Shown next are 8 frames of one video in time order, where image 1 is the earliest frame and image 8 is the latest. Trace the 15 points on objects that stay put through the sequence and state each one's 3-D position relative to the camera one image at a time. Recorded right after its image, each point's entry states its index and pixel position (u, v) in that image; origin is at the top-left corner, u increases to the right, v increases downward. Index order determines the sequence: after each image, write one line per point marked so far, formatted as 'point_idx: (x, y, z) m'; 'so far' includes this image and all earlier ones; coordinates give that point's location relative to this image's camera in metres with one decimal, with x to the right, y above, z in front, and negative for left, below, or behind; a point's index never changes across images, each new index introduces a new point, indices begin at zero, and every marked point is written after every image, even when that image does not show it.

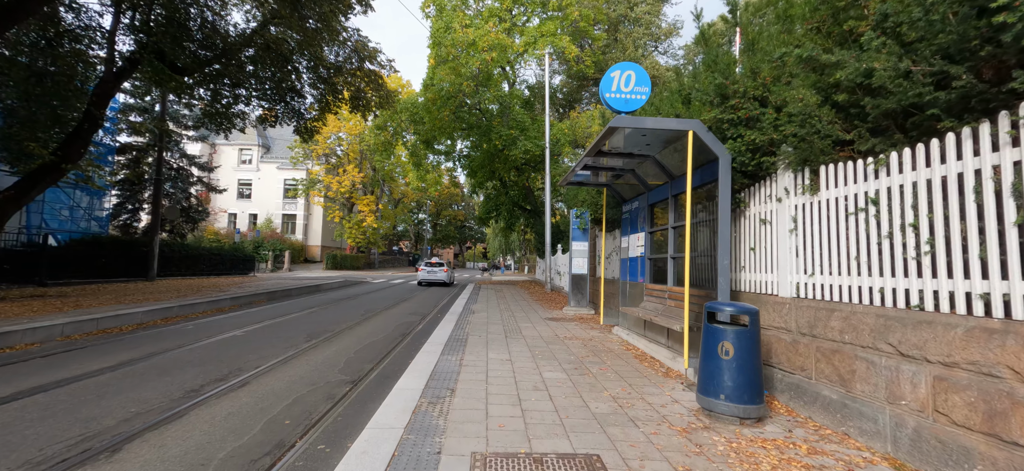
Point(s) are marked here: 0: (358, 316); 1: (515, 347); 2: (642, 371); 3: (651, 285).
0: (-4.3, -2.3, +12.3) m
1: (0.0, -1.8, +6.9) m
2: (+1.7, -1.7, +5.6) m
3: (+2.3, -0.8, +7.0) m
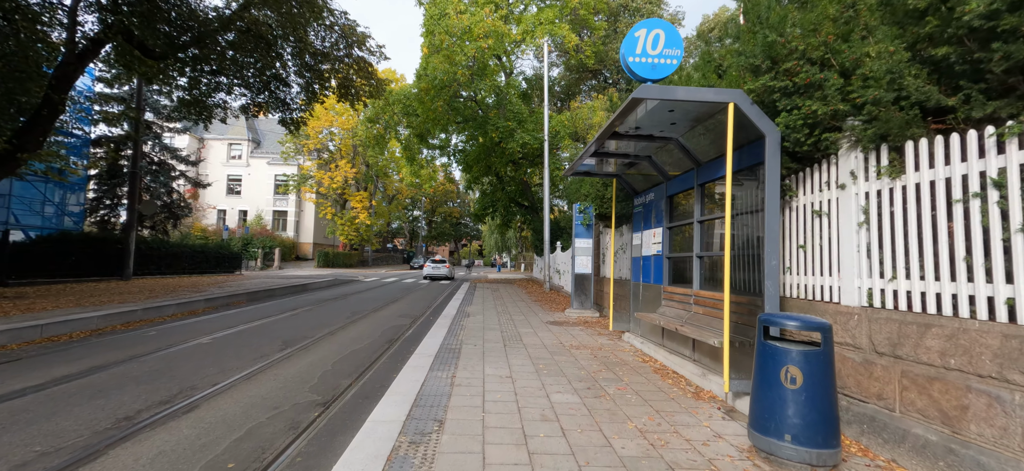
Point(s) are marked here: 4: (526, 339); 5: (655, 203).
0: (-4.4, -2.2, +11.3) m
1: (0.0, -1.7, +6.0) m
2: (+1.7, -1.7, +4.7) m
3: (+2.3, -0.7, +6.2) m
4: (+0.2, -1.8, +7.6) m
5: (+2.3, +0.5, +7.0) m
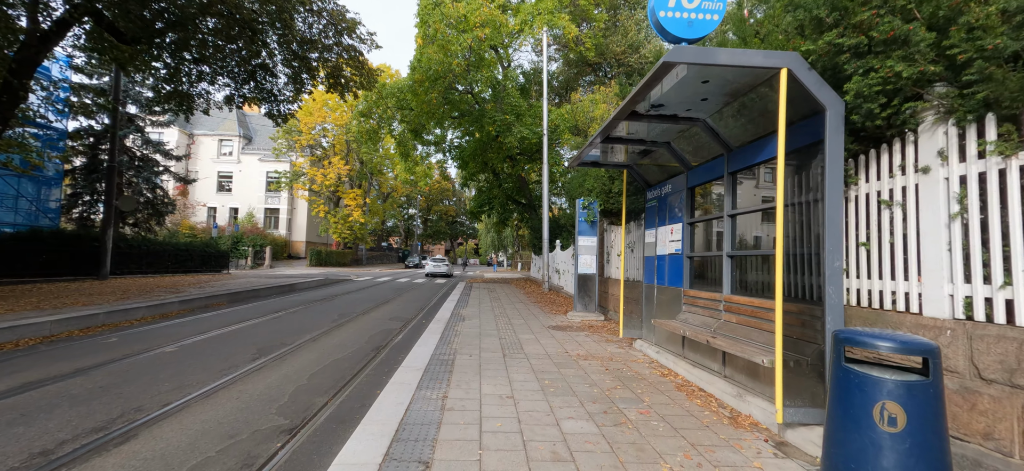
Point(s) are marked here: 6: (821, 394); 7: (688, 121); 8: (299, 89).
0: (-4.4, -2.1, +10.5) m
1: (0.0, -1.7, +5.2) m
2: (+1.7, -1.6, +3.9) m
3: (+2.3, -0.7, +5.4) m
4: (+0.2, -1.8, +6.8) m
5: (+2.3, +0.6, +6.3) m
6: (+2.3, -1.2, +3.3) m
7: (+2.0, +1.3, +4.9) m
8: (-8.6, +6.0, +17.9) m
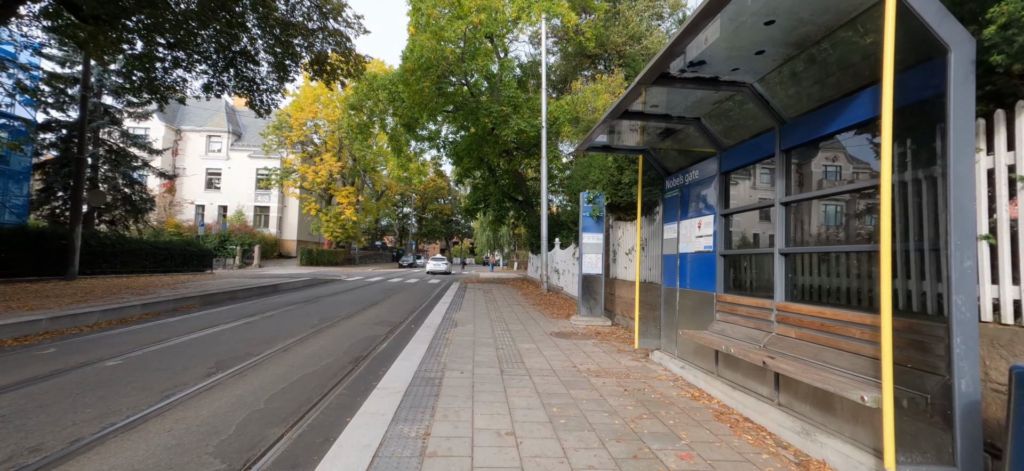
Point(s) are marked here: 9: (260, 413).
0: (-4.5, -2.0, +9.5) m
1: (0.0, -1.6, +4.3) m
2: (+1.7, -1.6, +3.0) m
3: (+2.3, -0.6, +4.5) m
4: (+0.2, -1.7, +5.9) m
5: (+2.3, +0.6, +5.4) m
6: (+2.3, -1.1, +2.3) m
7: (+2.0, +1.4, +4.0) m
8: (-8.8, +6.1, +16.9) m
9: (-2.6, -1.8, +4.5) m
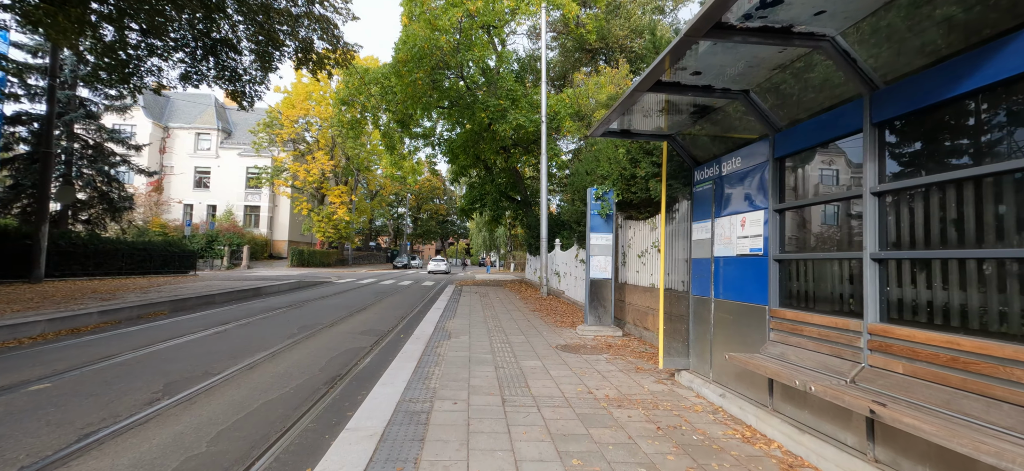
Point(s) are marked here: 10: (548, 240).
0: (-4.5, -2.0, +8.6) m
1: (+0.1, -1.6, +3.4) m
2: (+1.8, -1.6, +2.1) m
3: (+2.3, -0.6, +3.6) m
4: (+0.3, -1.7, +4.9) m
5: (+2.3, +0.6, +4.4) m
6: (+2.4, -1.1, +1.4) m
7: (+2.0, +1.3, +3.0) m
8: (-8.8, +6.1, +15.9) m
9: (-2.5, -1.8, +3.5) m
10: (+1.4, -0.2, +17.3) m
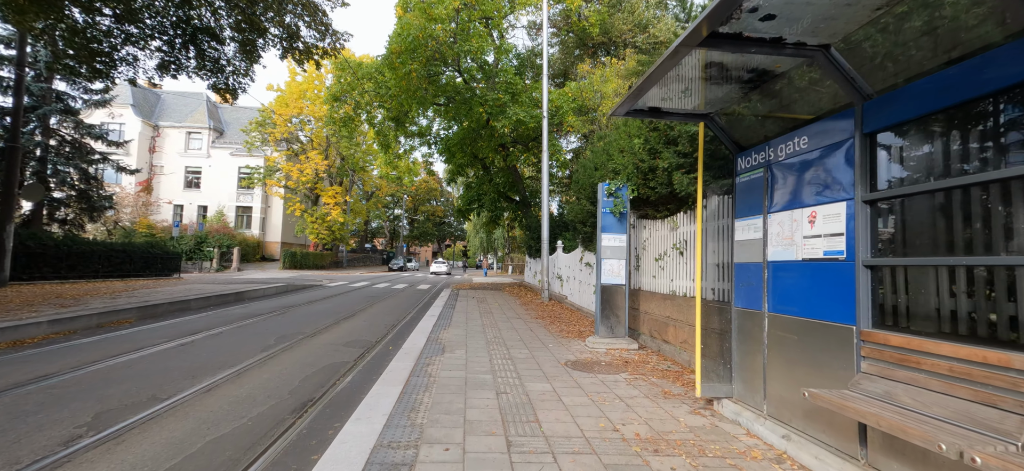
0: (-4.4, -2.0, +7.6) m
1: (+0.2, -1.6, +2.4) m
2: (+1.8, -1.6, +1.2) m
3: (+2.4, -0.6, +2.7) m
4: (+0.3, -1.7, +4.0) m
5: (+2.4, +0.7, +3.5) m
6: (+2.5, -1.1, +0.5) m
7: (+2.1, +1.4, +2.1) m
8: (-8.8, +6.0, +14.9) m
9: (-2.5, -1.8, +2.6) m
10: (+1.4, -0.2, +16.4) m
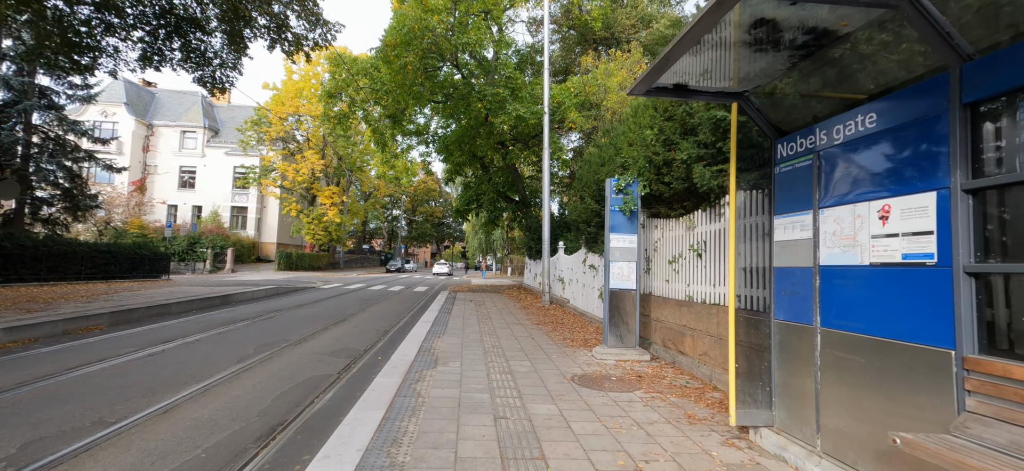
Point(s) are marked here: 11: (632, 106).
0: (-4.5, -2.0, +6.9) m
1: (+0.2, -1.6, +1.8) m
2: (+1.8, -1.5, +0.5) m
3: (+2.4, -0.6, +2.0) m
4: (+0.3, -1.7, +3.4) m
5: (+2.4, +0.7, +2.9) m
6: (+2.5, -1.1, -0.1) m
7: (+2.1, +1.4, +1.5) m
8: (-8.8, +6.0, +14.3) m
9: (-2.5, -1.8, +1.9) m
10: (+1.4, -0.3, +15.7) m
11: (+2.4, +2.6, +8.6) m
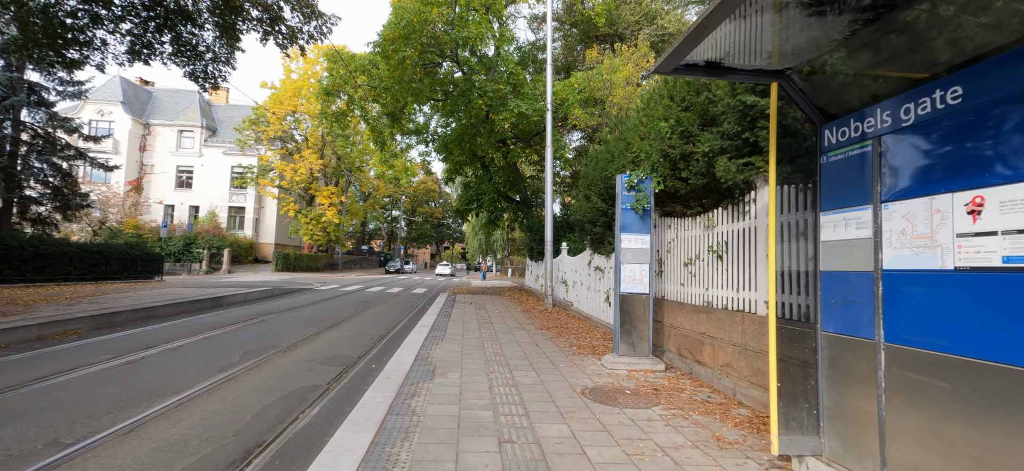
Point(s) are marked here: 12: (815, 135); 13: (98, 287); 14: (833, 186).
0: (-4.4, -2.0, +6.4) m
1: (+0.2, -1.5, +1.3) m
2: (+1.9, -1.5, 0.0) m
3: (+2.4, -0.6, +1.5) m
4: (+0.4, -1.7, +2.9) m
5: (+2.5, +0.7, +2.4) m
6: (+2.6, -1.1, -0.6) m
7: (+2.2, +1.4, +1.0) m
8: (-8.8, +6.0, +13.8) m
9: (-2.4, -1.7, +1.4) m
10: (+1.4, -0.3, +15.2) m
11: (+2.4, +2.5, +8.1) m
12: (+2.4, +0.8, +3.4) m
13: (-15.2, -1.9, +16.2) m
14: (+2.4, +0.3, +3.2) m
